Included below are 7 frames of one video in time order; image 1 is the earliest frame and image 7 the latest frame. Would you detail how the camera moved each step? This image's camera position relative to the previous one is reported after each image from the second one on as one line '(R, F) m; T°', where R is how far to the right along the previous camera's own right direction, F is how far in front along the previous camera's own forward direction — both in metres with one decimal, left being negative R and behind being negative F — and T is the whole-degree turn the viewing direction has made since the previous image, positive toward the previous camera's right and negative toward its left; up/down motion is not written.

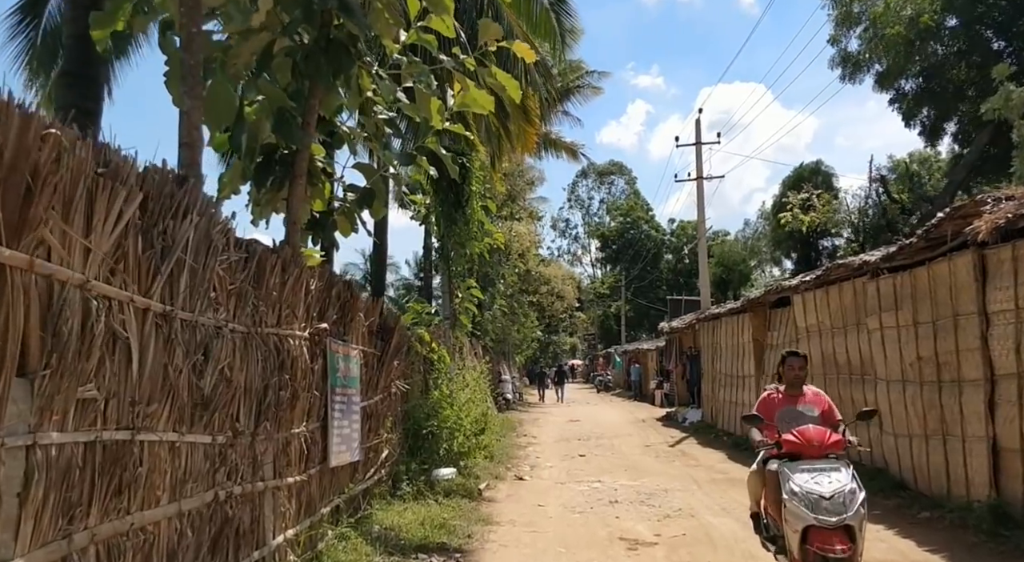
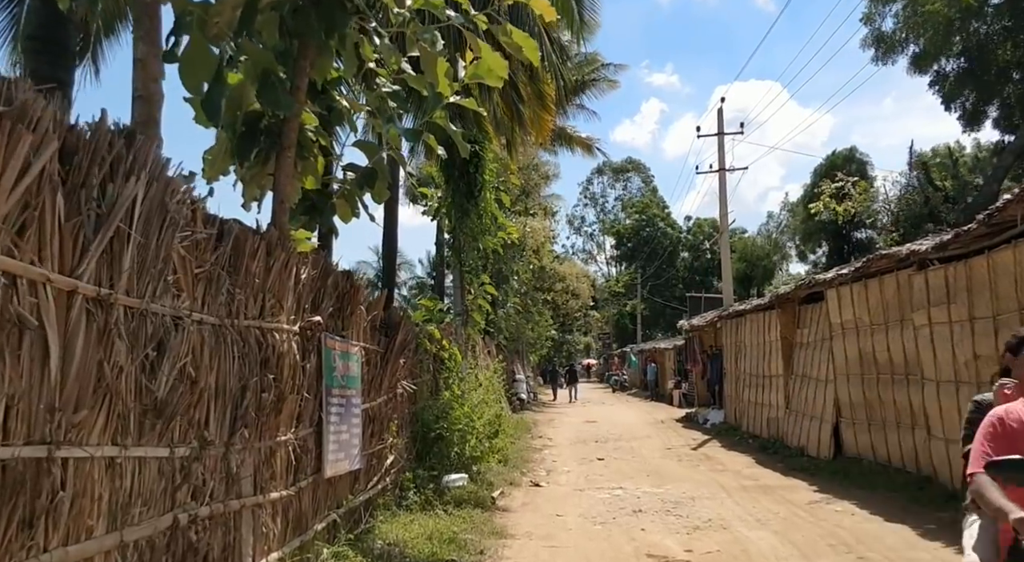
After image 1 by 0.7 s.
(0.0, +0.6) m; -1°
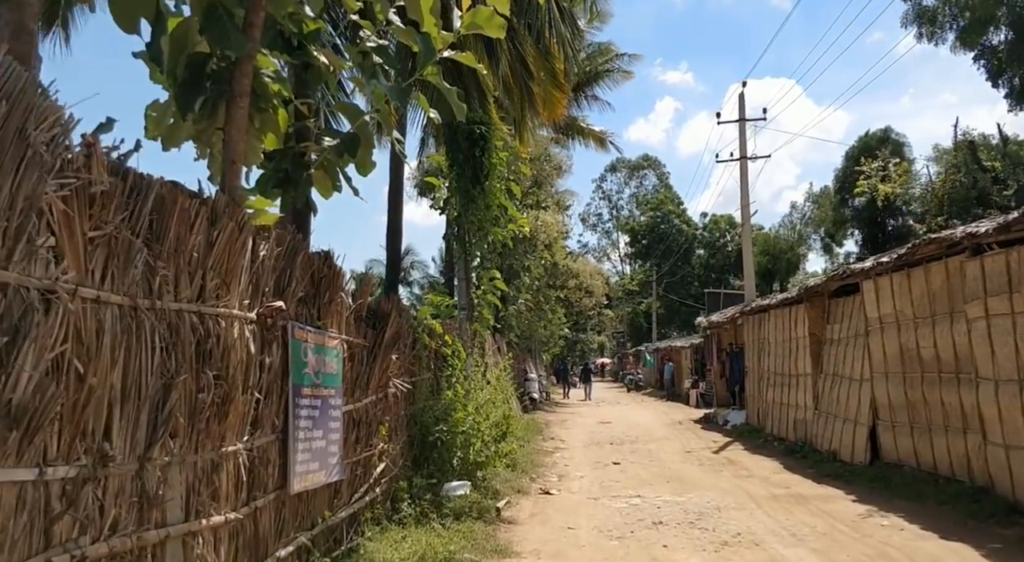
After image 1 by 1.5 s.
(+0.1, +0.8) m; -1°
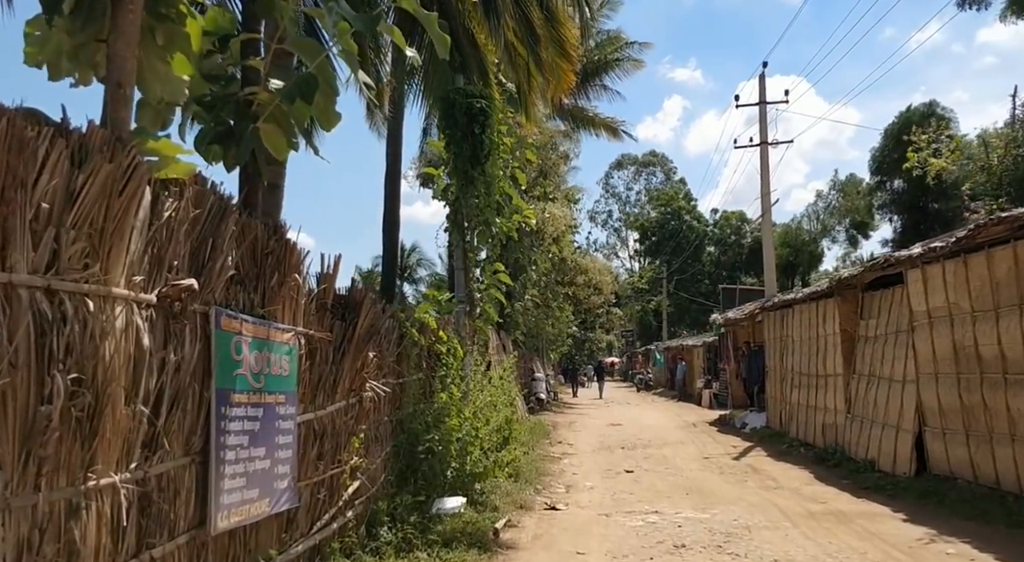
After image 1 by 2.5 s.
(+0.1, +1.0) m; -1°
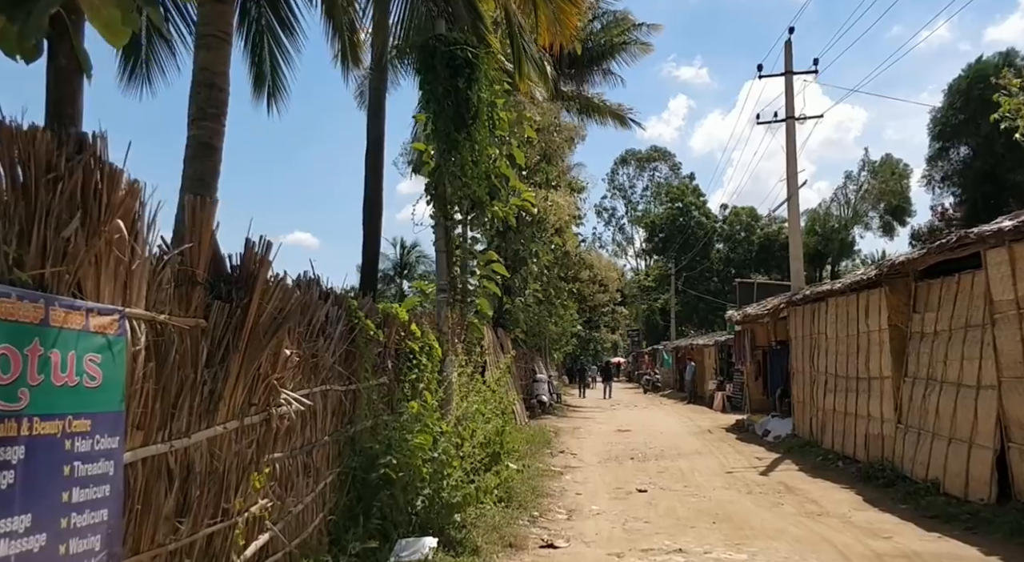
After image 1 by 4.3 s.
(+0.1, +1.5) m; 0°
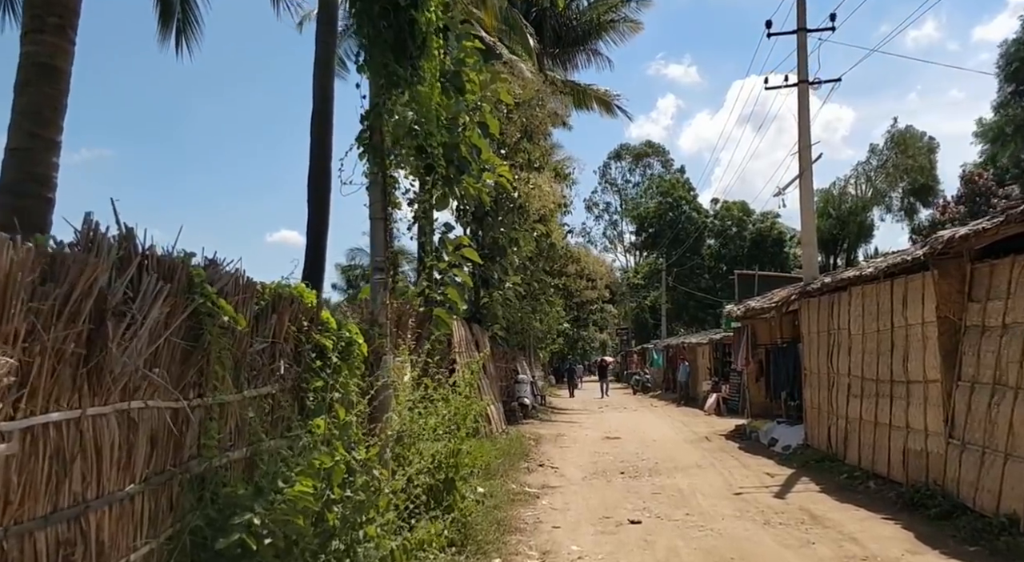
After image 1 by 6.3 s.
(+0.3, +1.8) m; +1°
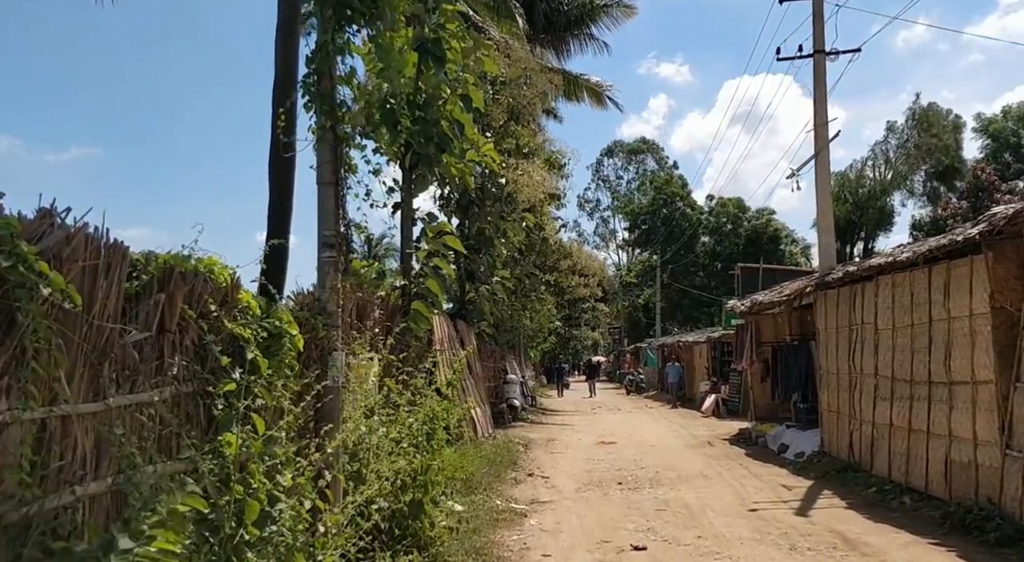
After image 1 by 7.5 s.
(+0.1, +1.1) m; +1°
